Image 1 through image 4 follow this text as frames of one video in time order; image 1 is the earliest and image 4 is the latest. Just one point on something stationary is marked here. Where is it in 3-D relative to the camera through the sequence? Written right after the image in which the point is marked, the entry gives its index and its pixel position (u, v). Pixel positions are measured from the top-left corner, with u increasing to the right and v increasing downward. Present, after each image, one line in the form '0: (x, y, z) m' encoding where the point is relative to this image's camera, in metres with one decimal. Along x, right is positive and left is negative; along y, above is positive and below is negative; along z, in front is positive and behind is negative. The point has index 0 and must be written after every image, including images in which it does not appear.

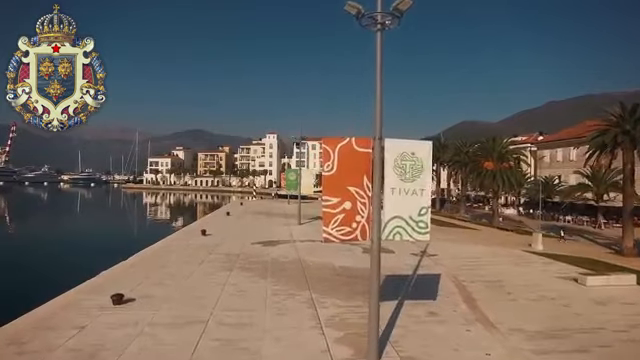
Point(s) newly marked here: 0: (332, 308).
0: (+0.3, -3.5, +14.7) m
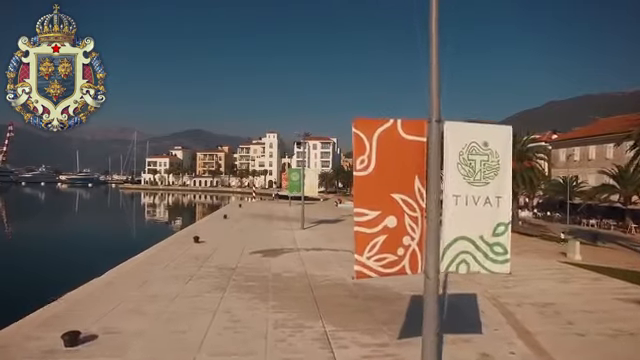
0: (+0.7, -3.6, +11.3) m
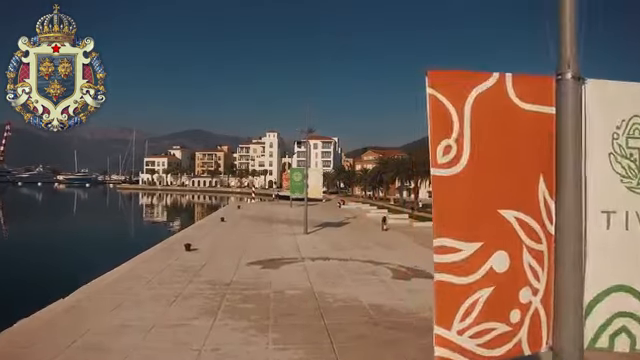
0: (+1.0, -3.6, +8.2) m
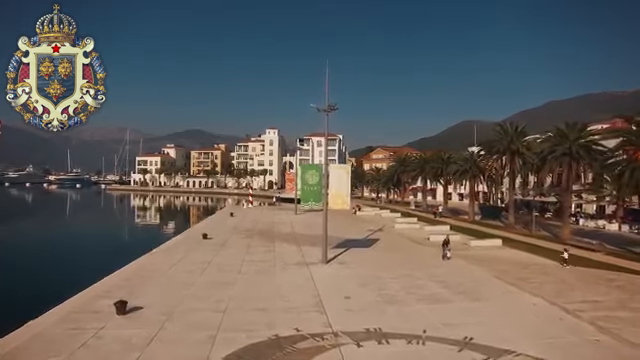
0: (+2.2, -3.7, -3.6) m
